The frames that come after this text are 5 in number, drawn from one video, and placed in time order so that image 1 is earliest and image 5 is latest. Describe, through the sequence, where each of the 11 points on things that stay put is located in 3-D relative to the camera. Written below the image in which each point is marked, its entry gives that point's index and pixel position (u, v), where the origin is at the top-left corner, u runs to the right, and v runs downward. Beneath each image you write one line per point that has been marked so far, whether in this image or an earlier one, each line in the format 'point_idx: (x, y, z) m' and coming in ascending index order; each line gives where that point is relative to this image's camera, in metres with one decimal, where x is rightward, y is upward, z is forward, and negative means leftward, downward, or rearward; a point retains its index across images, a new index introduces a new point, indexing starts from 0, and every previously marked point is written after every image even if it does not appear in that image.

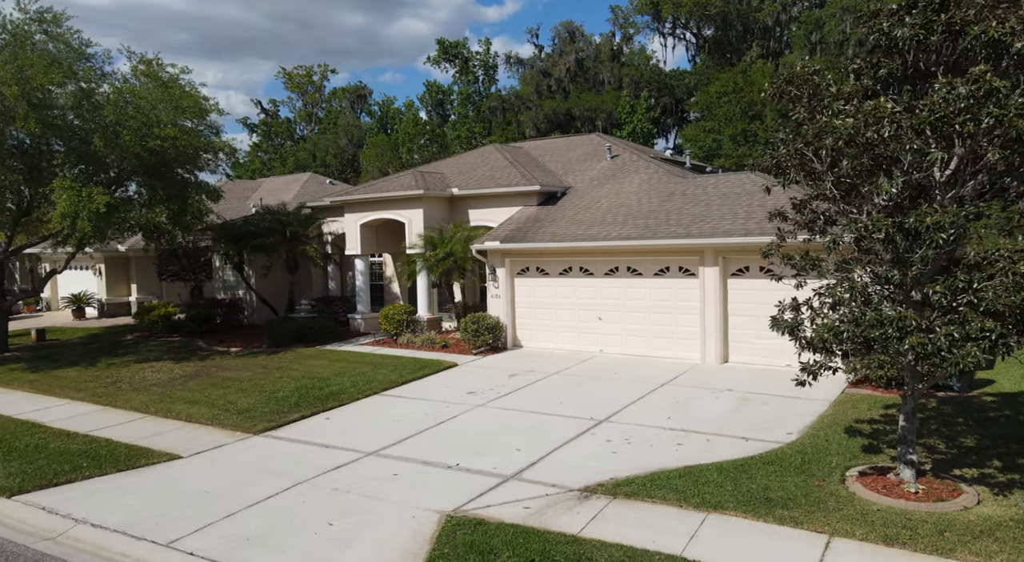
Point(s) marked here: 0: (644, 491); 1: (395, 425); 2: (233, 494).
0: (+1.3, -2.1, +7.5) m
1: (-1.6, -2.0, +10.6) m
2: (-3.0, -2.3, +8.2) m
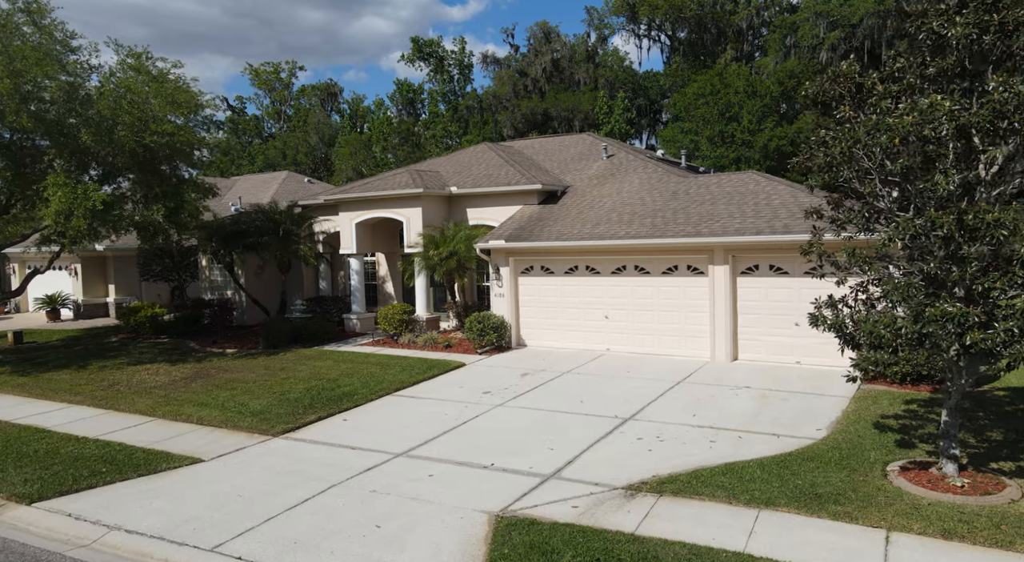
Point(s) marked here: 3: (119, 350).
0: (+1.8, -2.1, +7.5) m
1: (-1.3, -2.0, +10.5) m
2: (-2.6, -2.3, +8.0) m
3: (-9.3, -1.6, +17.8) m
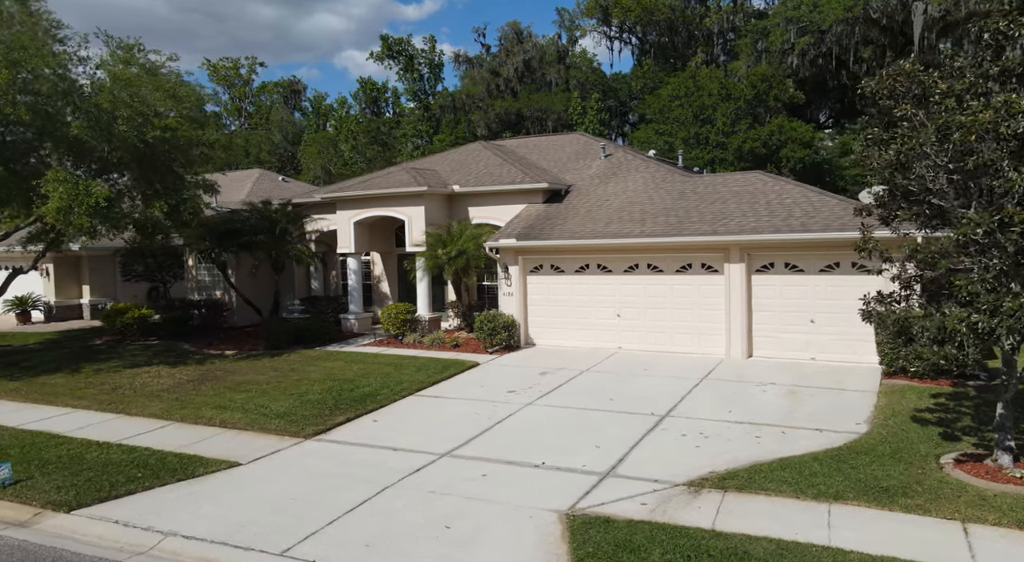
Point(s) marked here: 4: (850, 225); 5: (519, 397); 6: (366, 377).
0: (+2.4, -2.0, +7.5) m
1: (-0.8, -2.0, +10.3) m
2: (-1.9, -2.3, +7.8) m
3: (-9.2, -1.6, +17.2) m
4: (+5.6, +0.9, +12.5) m
5: (+0.1, -1.8, +11.7) m
6: (-2.6, -1.7, +13.3) m
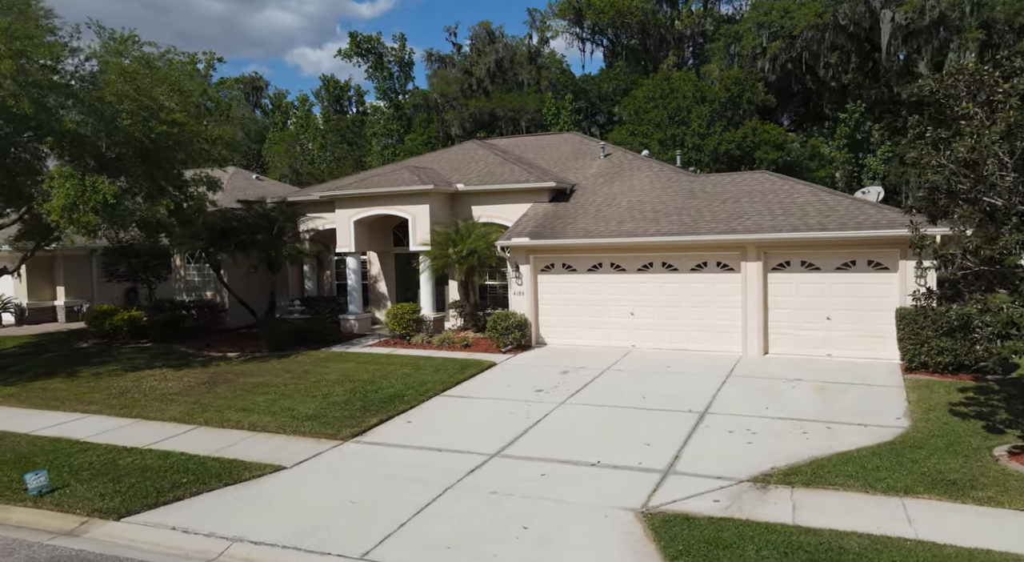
0: (+3.1, -2.0, +7.6) m
1: (-0.3, -2.0, +10.2) m
2: (-1.3, -2.2, +7.6) m
3: (-9.0, -1.6, +16.6) m
4: (+6.0, +1.0, +12.7) m
5: (+0.6, -1.8, +11.6) m
6: (-2.2, -1.7, +13.0) m
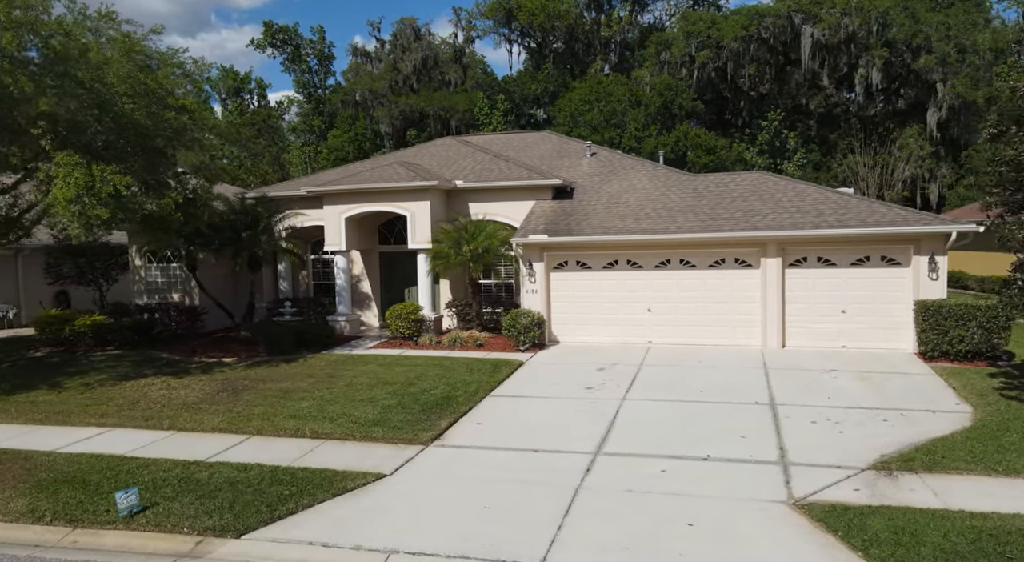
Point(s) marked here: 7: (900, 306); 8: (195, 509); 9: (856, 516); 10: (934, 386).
0: (+4.5, -1.9, +7.9) m
1: (+0.7, -1.9, +10.0) m
2: (+0.1, -2.2, +7.2) m
3: (-8.8, -1.7, +15.1) m
4: (+6.6, +1.1, +13.4) m
5: (+1.4, -1.7, +11.5) m
6: (-1.6, -1.6, +12.5) m
7: (+7.0, -0.5, +13.6) m
8: (-3.1, -2.2, +7.2) m
9: (+3.0, -2.1, +6.7) m
10: (+6.2, -1.6, +11.1) m
